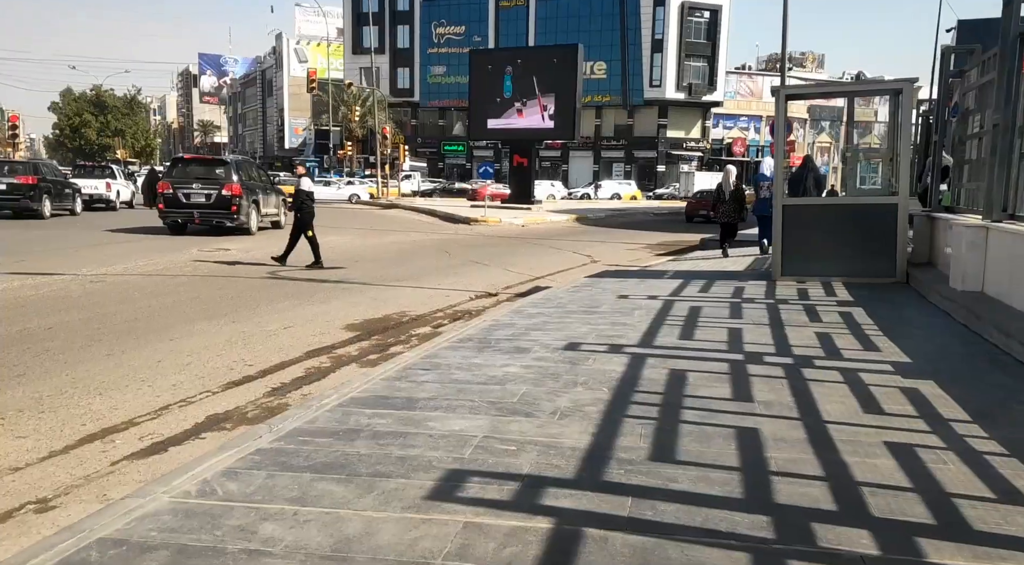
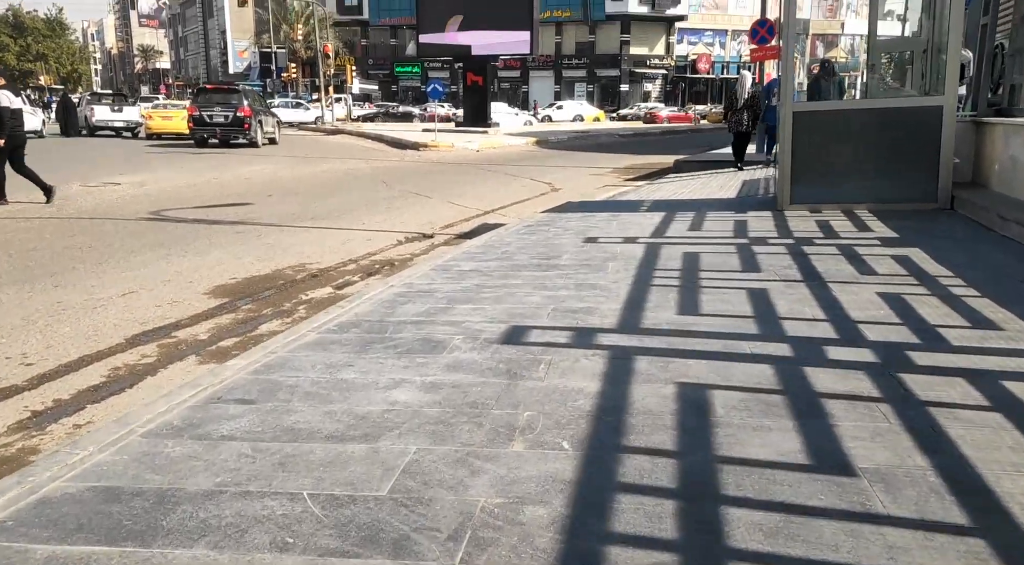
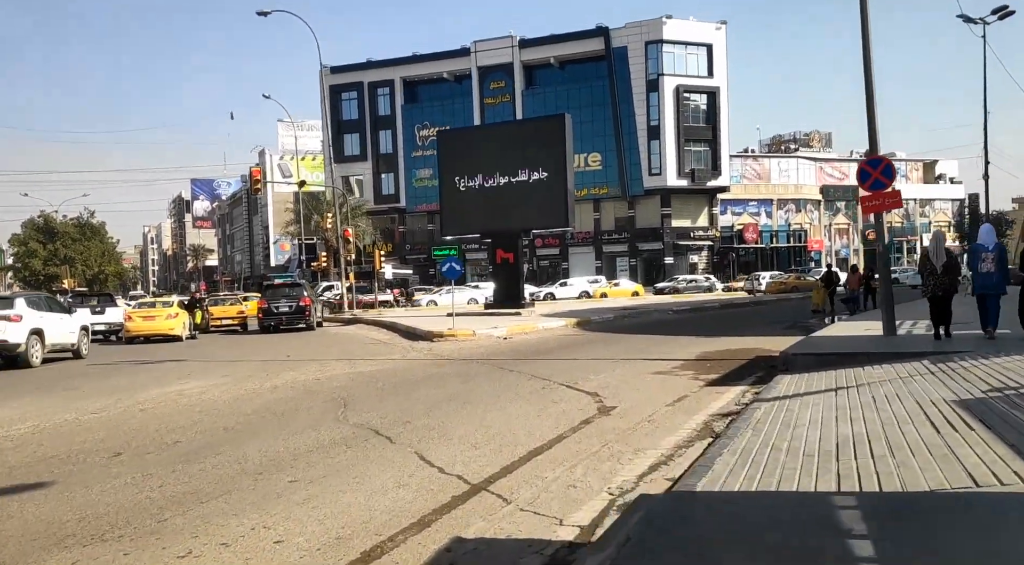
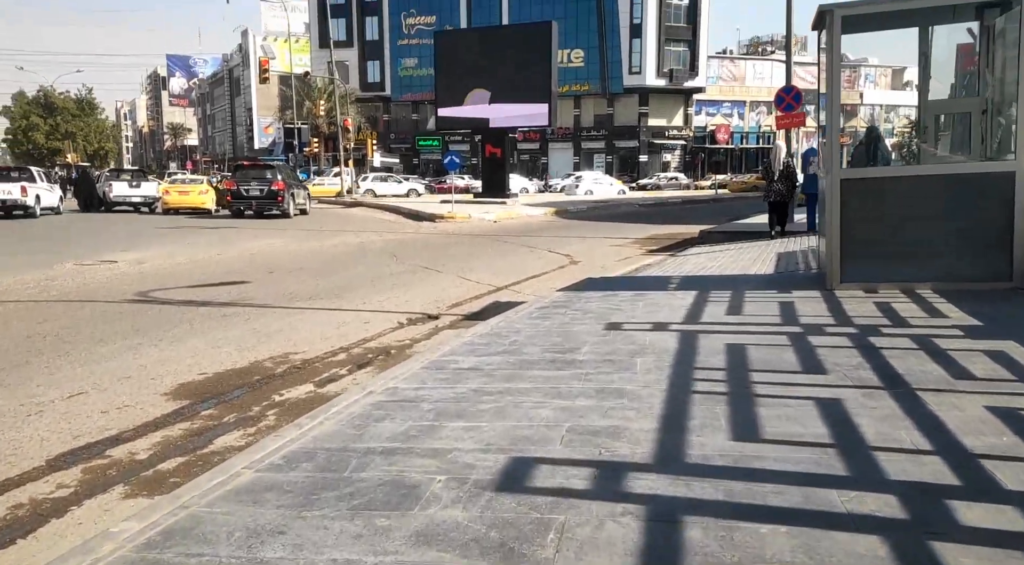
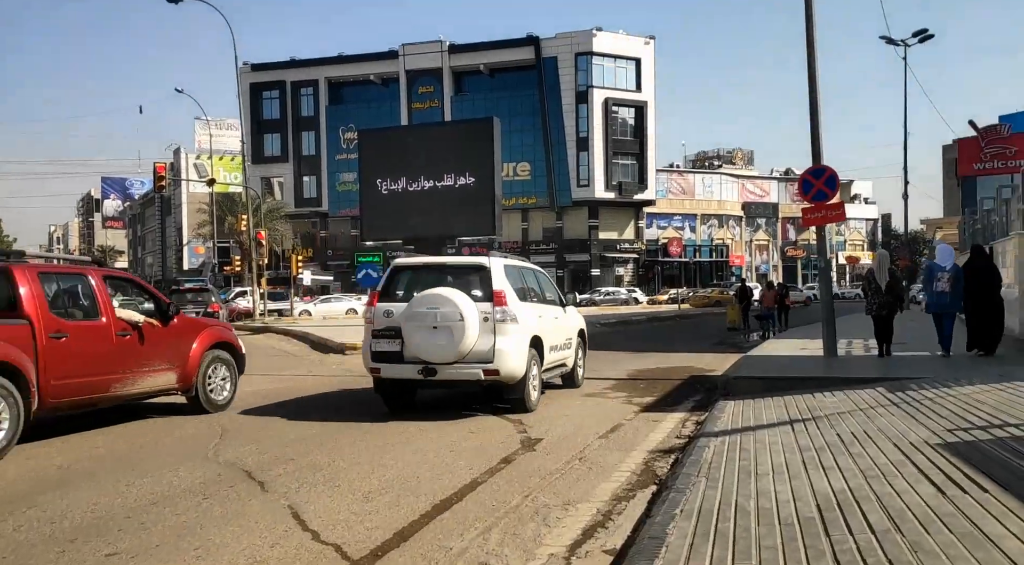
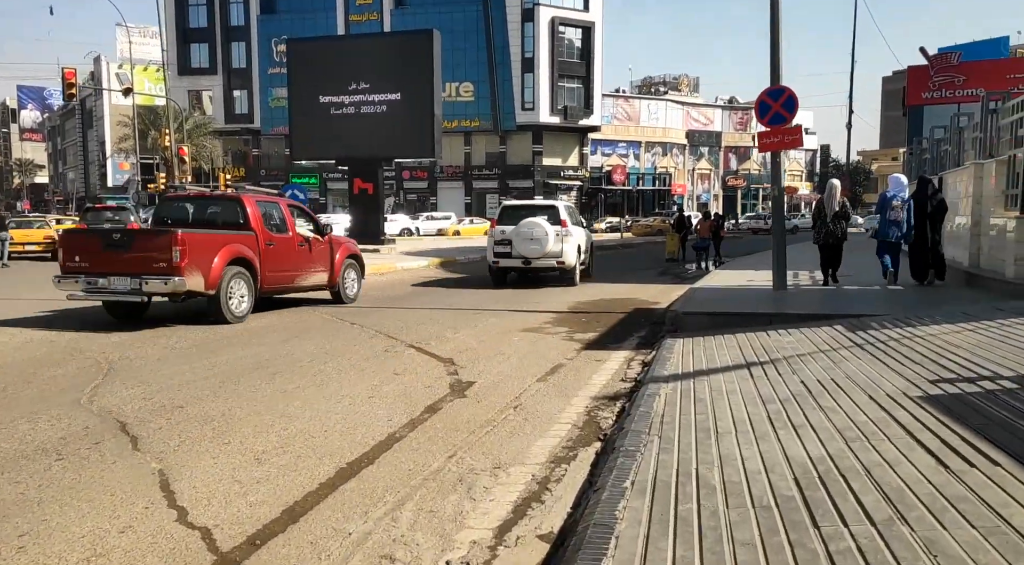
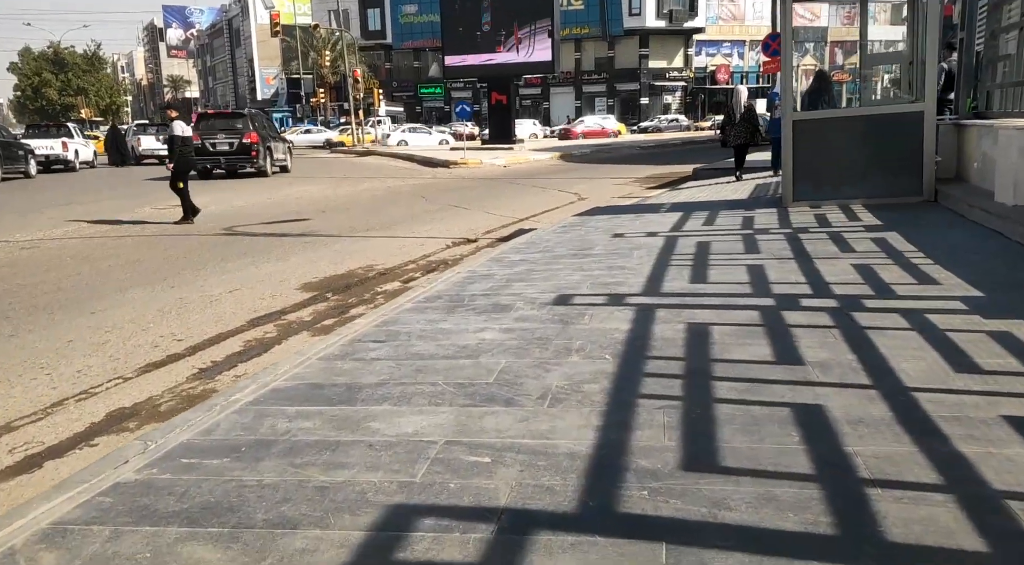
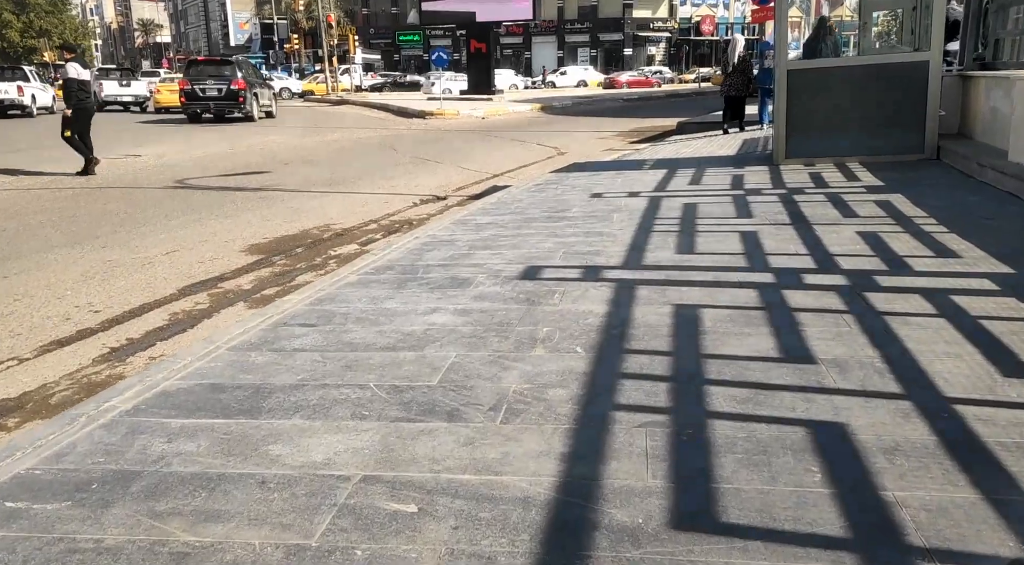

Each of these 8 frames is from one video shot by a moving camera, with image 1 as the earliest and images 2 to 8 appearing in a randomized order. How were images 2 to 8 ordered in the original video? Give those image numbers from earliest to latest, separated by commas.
7, 8, 2, 4, 3, 5, 6
